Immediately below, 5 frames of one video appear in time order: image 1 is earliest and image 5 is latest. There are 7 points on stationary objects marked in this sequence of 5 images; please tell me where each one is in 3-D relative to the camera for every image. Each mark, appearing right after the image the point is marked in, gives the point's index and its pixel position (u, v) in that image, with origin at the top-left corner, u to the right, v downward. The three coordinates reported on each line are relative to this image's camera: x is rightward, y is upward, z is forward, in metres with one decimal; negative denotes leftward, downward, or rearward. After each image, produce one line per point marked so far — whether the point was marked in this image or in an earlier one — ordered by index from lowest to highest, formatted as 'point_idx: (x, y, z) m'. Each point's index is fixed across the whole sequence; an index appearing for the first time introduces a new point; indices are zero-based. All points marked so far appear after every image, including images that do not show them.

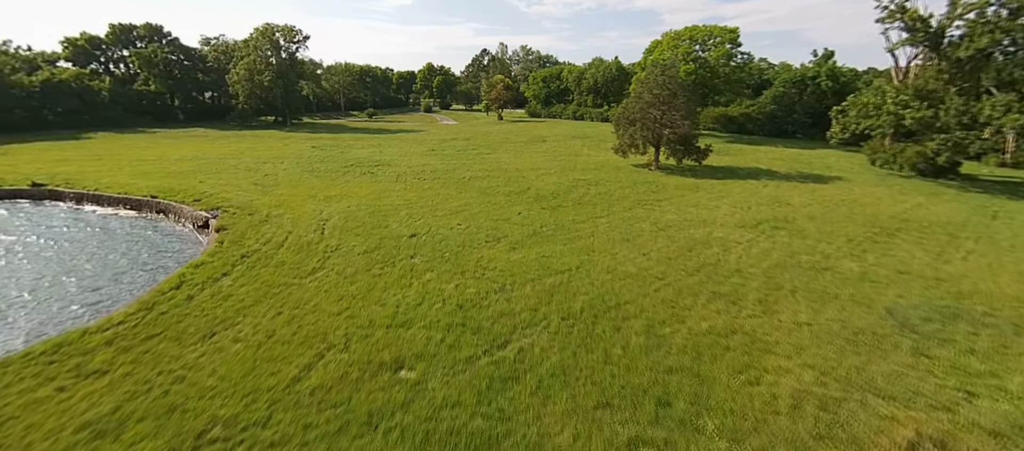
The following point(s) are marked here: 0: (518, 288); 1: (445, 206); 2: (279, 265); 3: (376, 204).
0: (+0.1, -1.3, +8.1) m
1: (-2.4, +0.7, +14.3) m
2: (-5.1, -0.9, +8.8) m
3: (-4.8, +0.7, +14.1) m
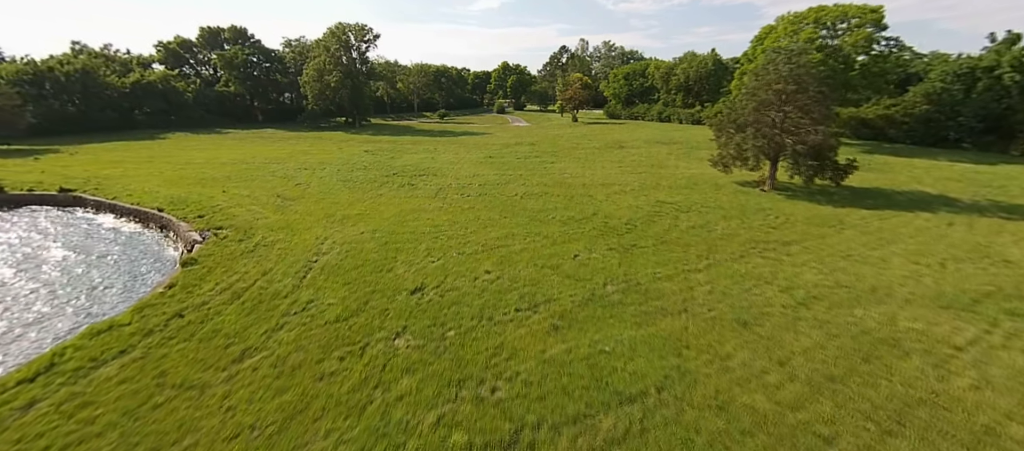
0: (+0.3, -2.4, +4.4) m
1: (-0.9, -0.3, +11.0) m
2: (-4.6, -1.7, +6.1) m
3: (-3.2, -0.2, +11.2) m
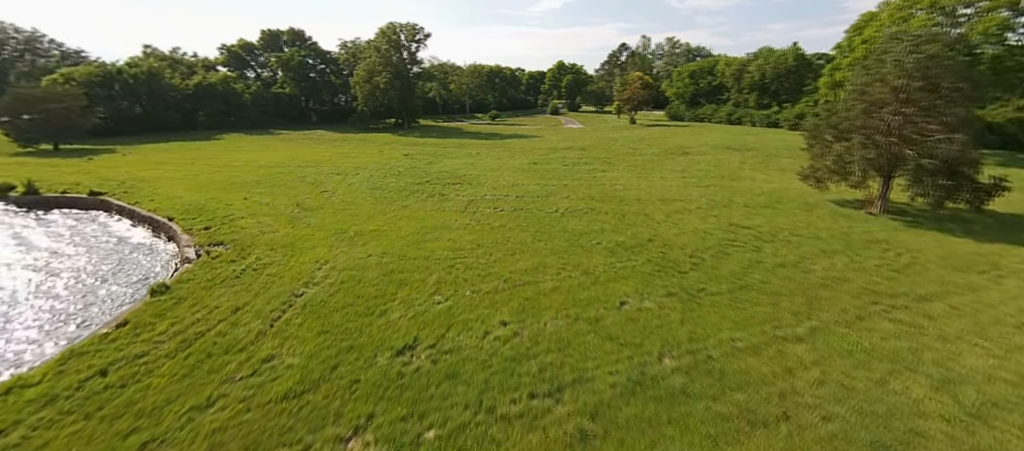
0: (+0.1, -3.0, +2.3) m
1: (-0.2, -1.0, +9.0) m
2: (-4.6, -2.2, +4.6) m
3: (-2.5, -0.7, +9.6) m
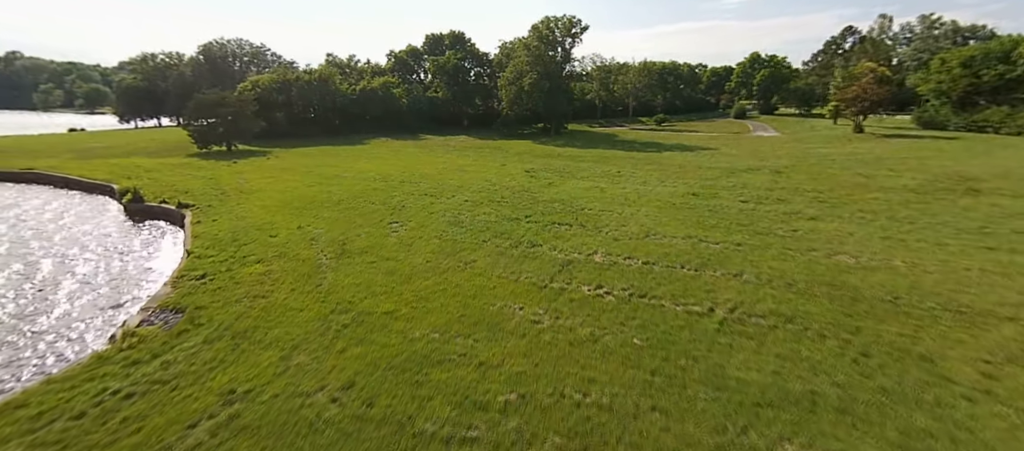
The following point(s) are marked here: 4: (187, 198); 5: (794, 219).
0: (-2.3, -4.7, -2.6) m
1: (+0.1, -2.8, +3.7) m
2: (-5.7, -3.4, +1.3) m
3: (-1.7, -2.3, +5.1) m
4: (-11.4, +1.1, +14.0) m
5: (+9.5, +0.2, +13.3) m
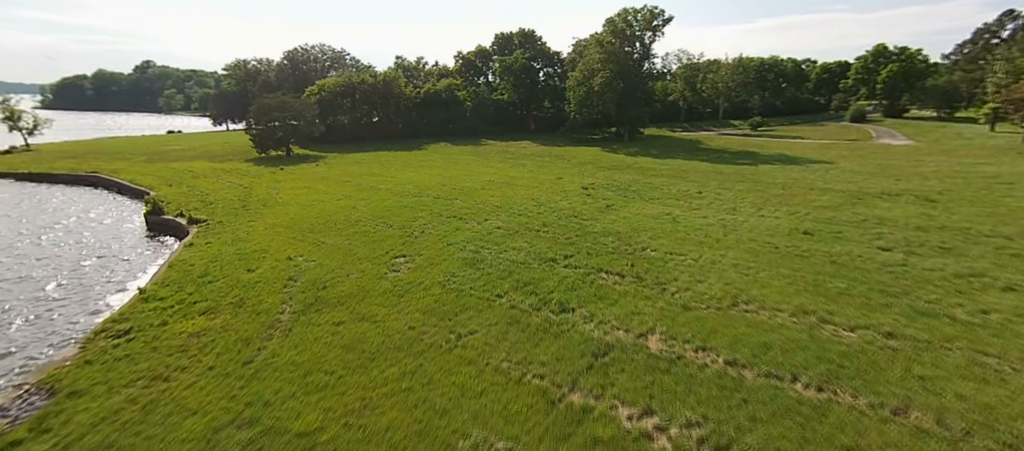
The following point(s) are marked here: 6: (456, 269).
0: (-4.5, -5.5, -4.9) m
1: (-0.9, -3.8, +0.8) m
2: (-7.0, -4.1, -0.5) m
3: (-2.4, -3.2, +2.5) m
4: (-10.1, +0.6, +13.1) m
5: (+10.2, -1.4, +8.6) m
6: (-1.4, -1.0, +9.4) m
